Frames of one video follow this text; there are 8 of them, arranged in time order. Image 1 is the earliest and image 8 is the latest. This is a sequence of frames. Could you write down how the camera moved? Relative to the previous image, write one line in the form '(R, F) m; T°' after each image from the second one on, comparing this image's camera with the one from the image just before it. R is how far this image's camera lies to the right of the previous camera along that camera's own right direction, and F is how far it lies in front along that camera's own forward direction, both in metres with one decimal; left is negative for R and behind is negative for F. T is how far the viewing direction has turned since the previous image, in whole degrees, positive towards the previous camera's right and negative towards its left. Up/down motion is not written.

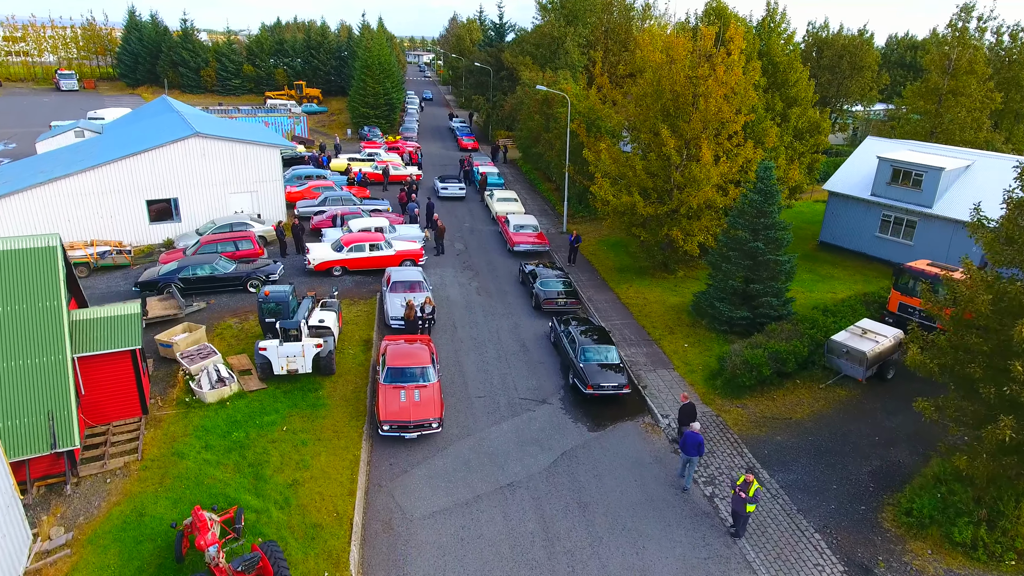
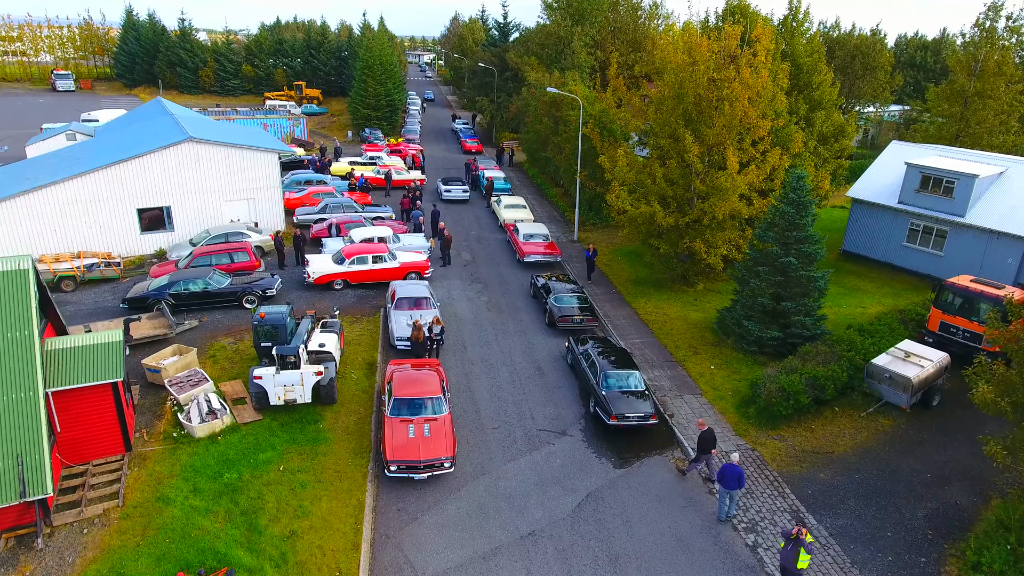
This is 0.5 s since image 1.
(-0.3, +1.2) m; 0°
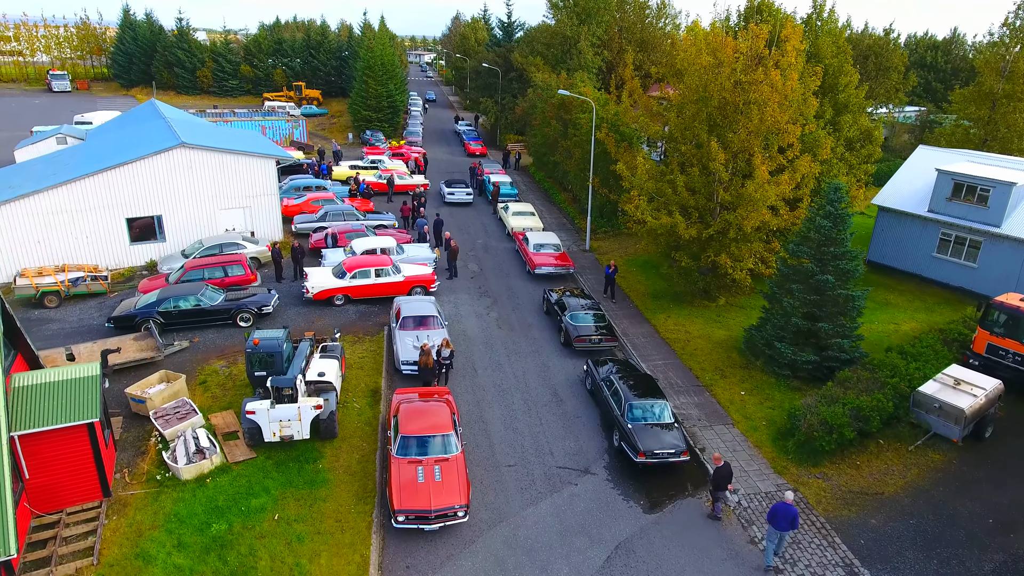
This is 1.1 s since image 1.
(-0.3, +1.2) m; 0°
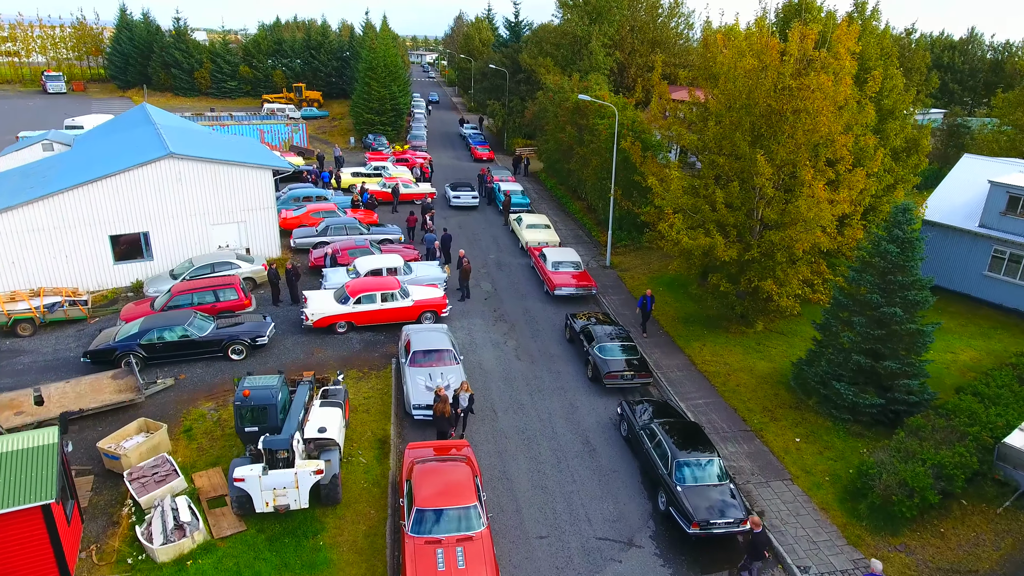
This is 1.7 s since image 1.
(-0.4, +1.7) m; 0°
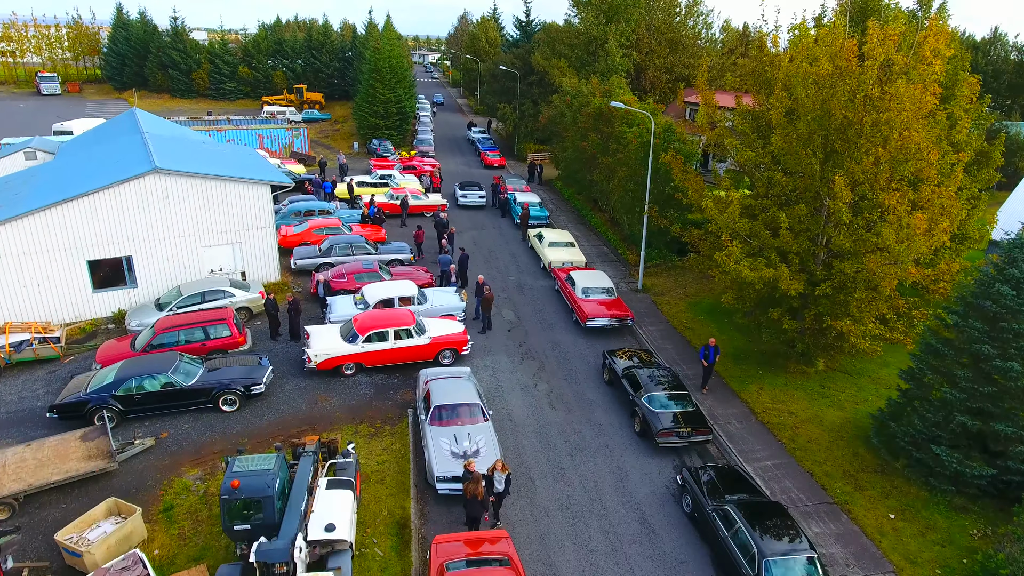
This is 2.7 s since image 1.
(-0.6, +2.1) m; 0°
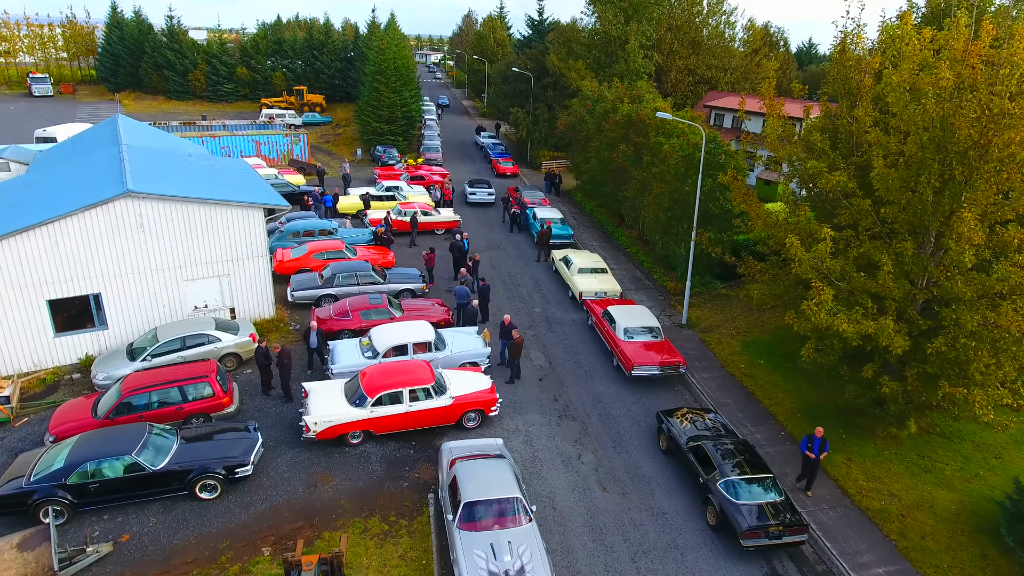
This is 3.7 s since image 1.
(-0.6, +2.5) m; 0°
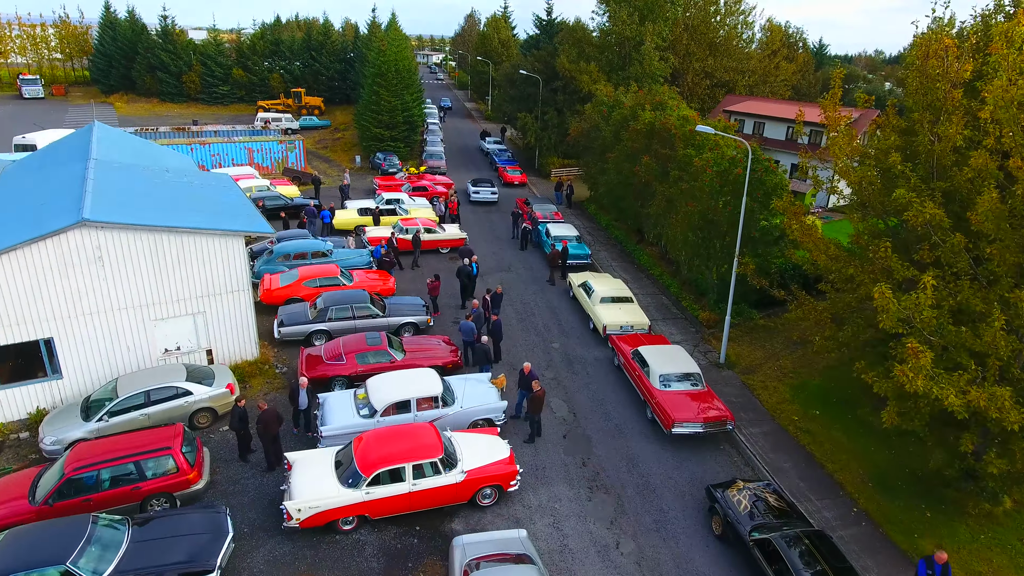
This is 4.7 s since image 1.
(-0.3, +2.1) m; 0°
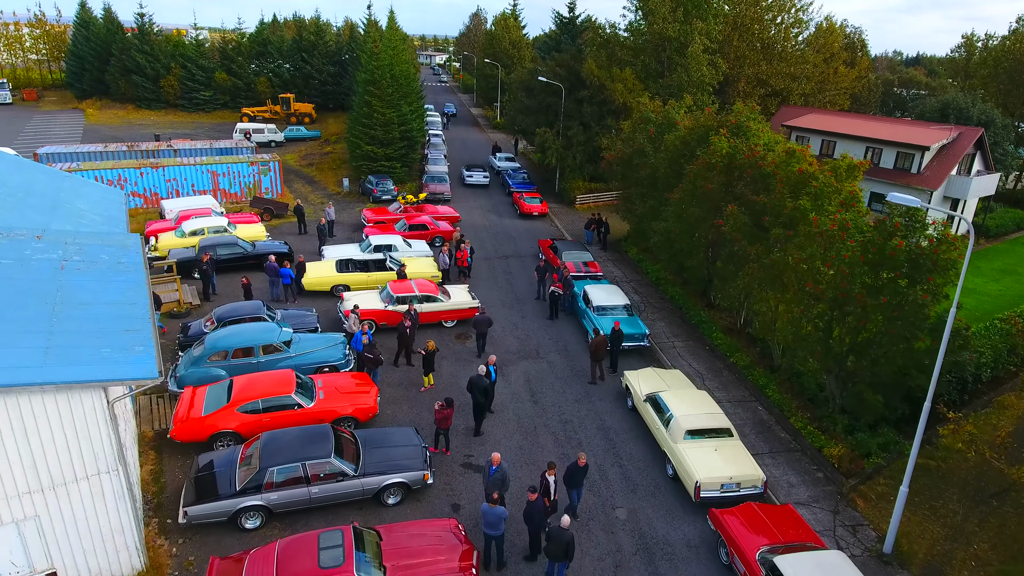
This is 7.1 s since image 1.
(-0.6, +6.1) m; 0°
